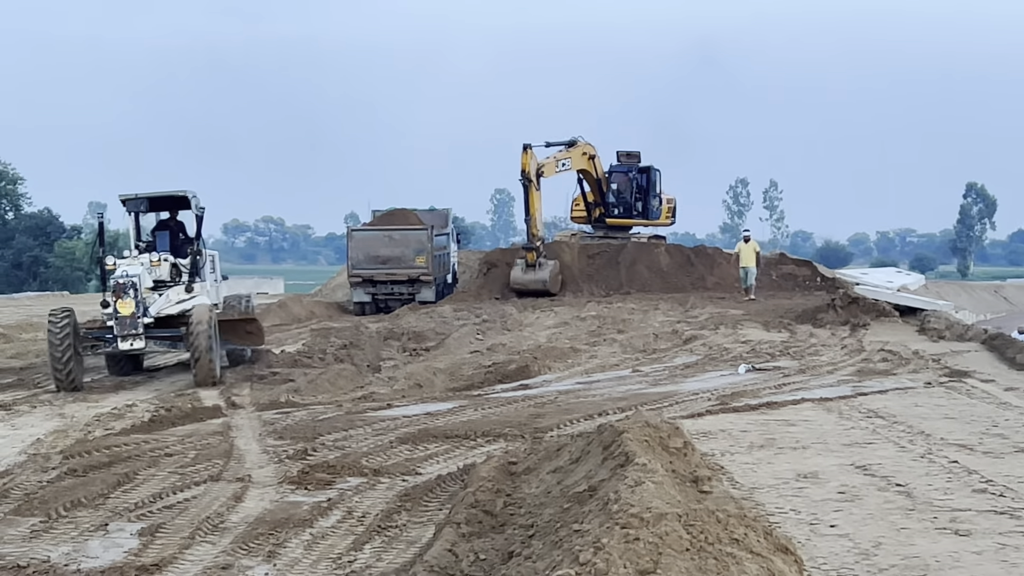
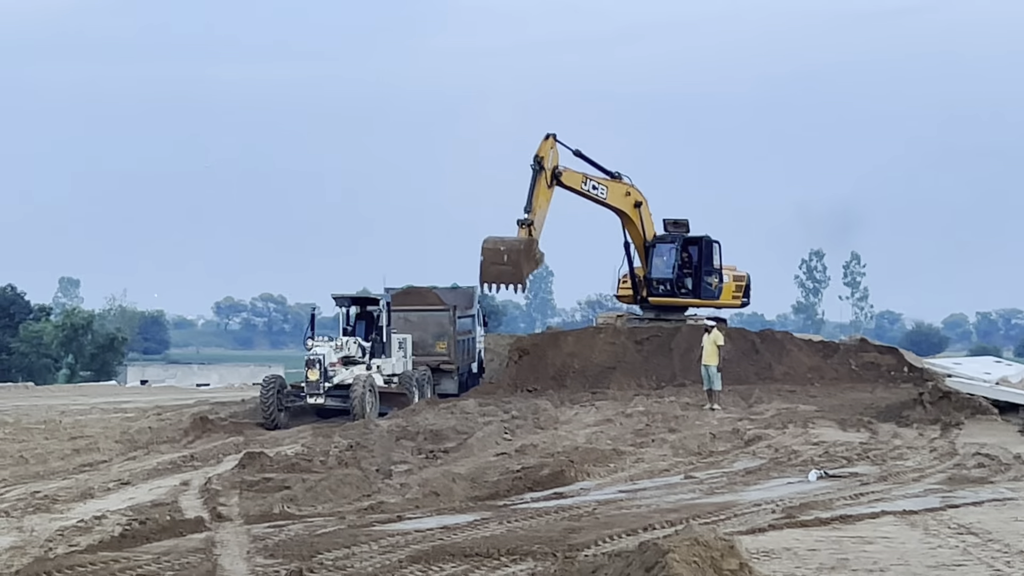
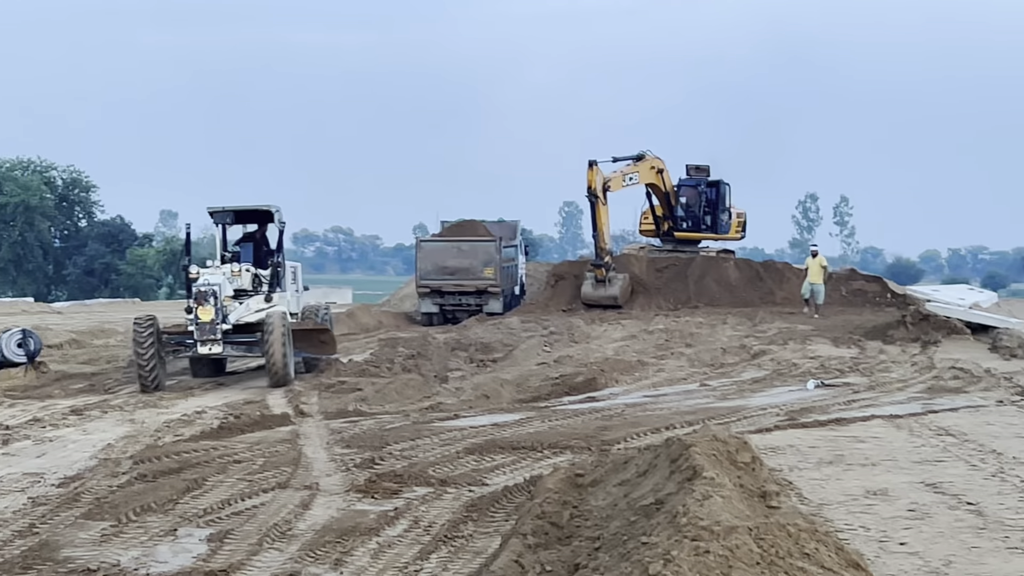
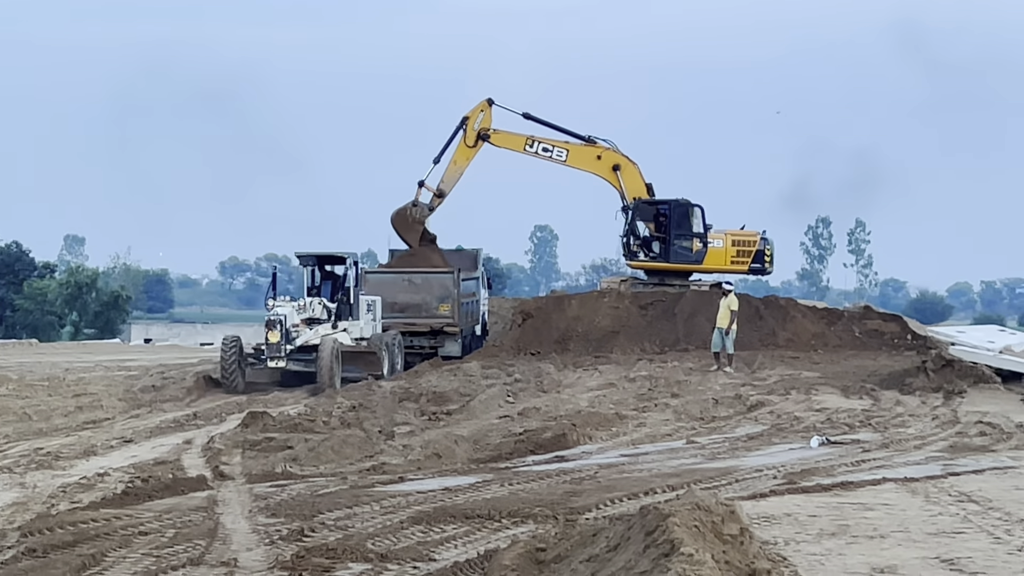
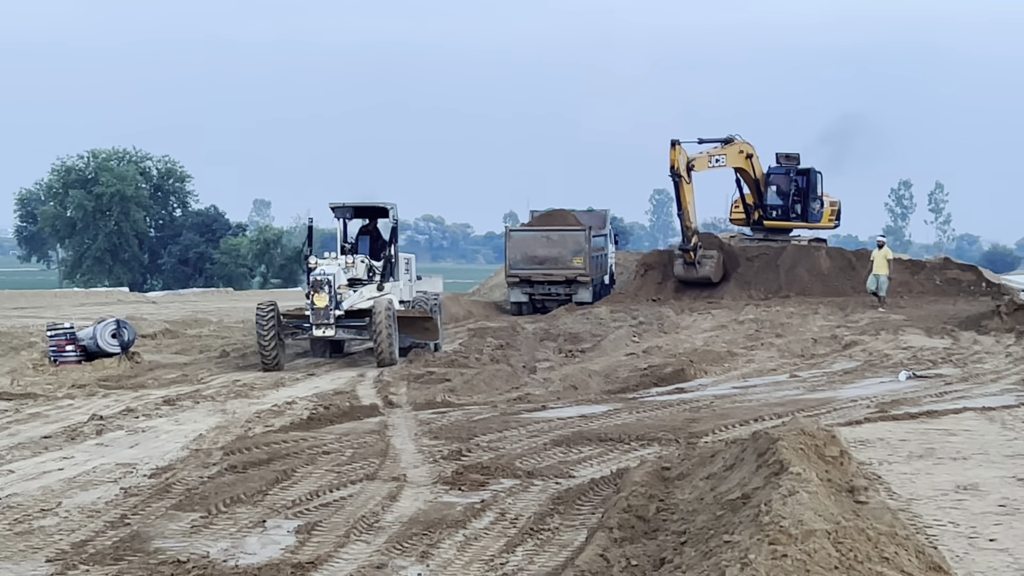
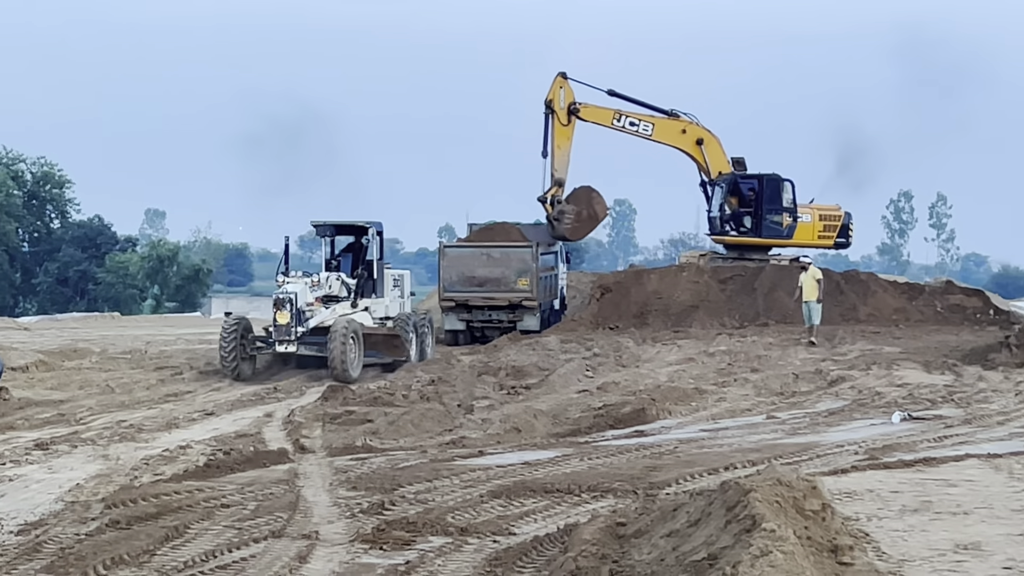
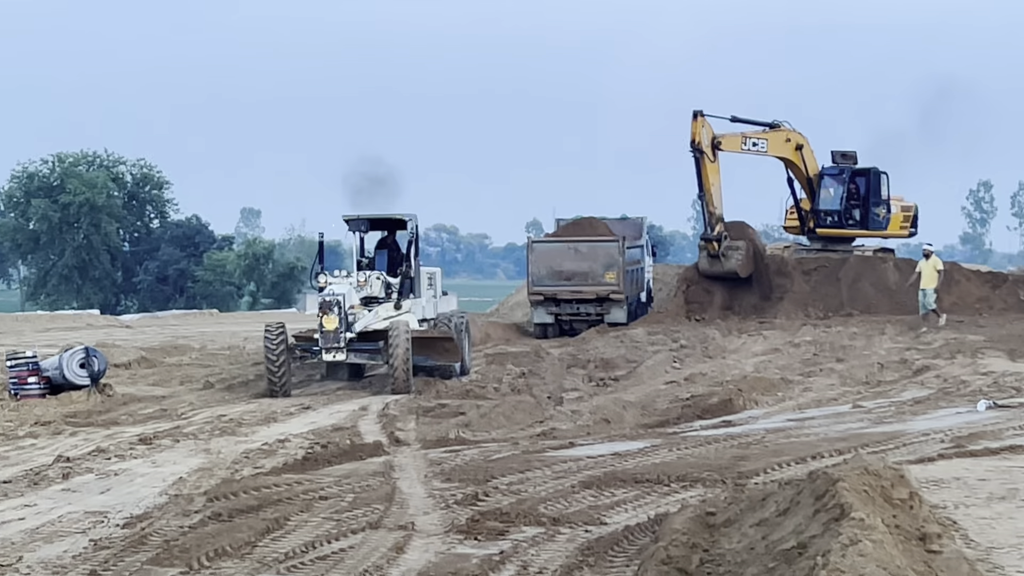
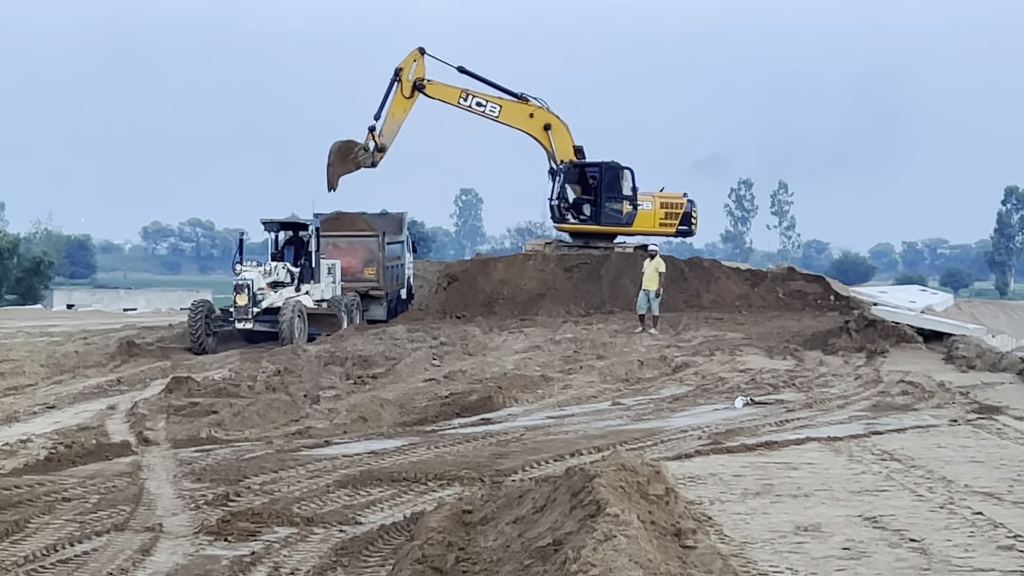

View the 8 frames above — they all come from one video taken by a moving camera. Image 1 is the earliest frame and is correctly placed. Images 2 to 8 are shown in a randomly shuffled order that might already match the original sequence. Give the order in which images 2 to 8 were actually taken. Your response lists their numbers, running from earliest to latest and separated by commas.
3, 5, 7, 6, 4, 8, 2
